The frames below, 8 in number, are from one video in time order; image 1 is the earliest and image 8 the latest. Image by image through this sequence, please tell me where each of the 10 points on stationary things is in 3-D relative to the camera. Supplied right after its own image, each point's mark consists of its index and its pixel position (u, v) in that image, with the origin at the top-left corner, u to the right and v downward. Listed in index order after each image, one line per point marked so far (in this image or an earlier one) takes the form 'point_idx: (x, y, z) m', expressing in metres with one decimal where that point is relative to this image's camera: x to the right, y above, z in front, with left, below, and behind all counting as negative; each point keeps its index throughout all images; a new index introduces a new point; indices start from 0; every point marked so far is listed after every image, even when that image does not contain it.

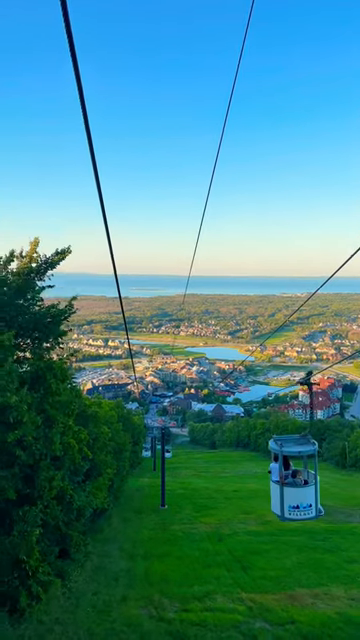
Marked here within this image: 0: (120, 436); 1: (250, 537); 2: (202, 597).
0: (-2.2, -4.3, +18.9) m
1: (+2.3, -7.2, +16.7) m
2: (+0.5, -5.5, +10.1) m
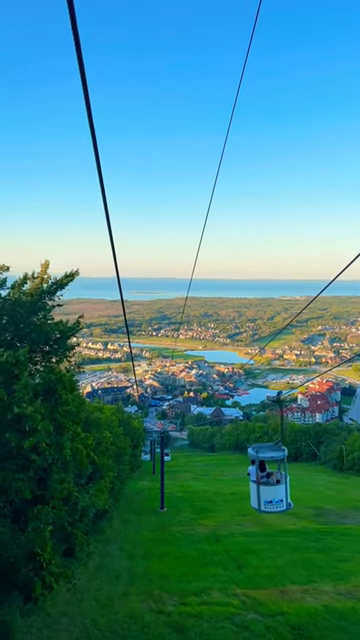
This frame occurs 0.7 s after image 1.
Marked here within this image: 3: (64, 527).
0: (-2.3, -4.6, +19.6) m
1: (+2.2, -7.5, +17.3) m
2: (+0.4, -5.8, +10.8) m
3: (-2.2, -3.9, +9.5) m
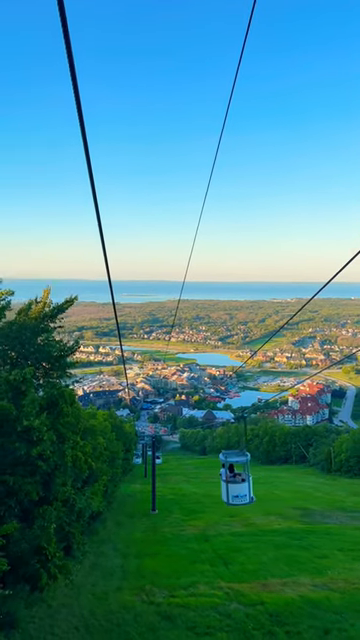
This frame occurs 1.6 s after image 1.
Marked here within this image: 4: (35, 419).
0: (-2.7, -5.1, +20.5) m
1: (+1.9, -7.9, +18.3) m
2: (+0.2, -6.2, +11.7) m
3: (-2.4, -4.3, +10.4) m
4: (-2.2, -1.5, +7.8) m
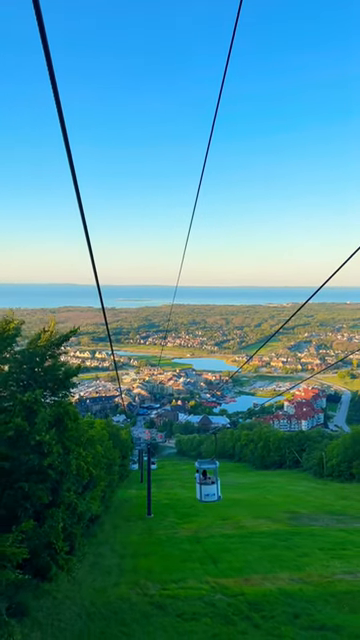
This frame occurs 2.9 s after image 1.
0: (-3.0, -5.7, +21.8) m
1: (+1.6, -8.5, +19.6) m
2: (-0.1, -6.7, +13.0) m
3: (-2.6, -4.8, +11.7) m
4: (-2.4, -2.1, +9.1) m
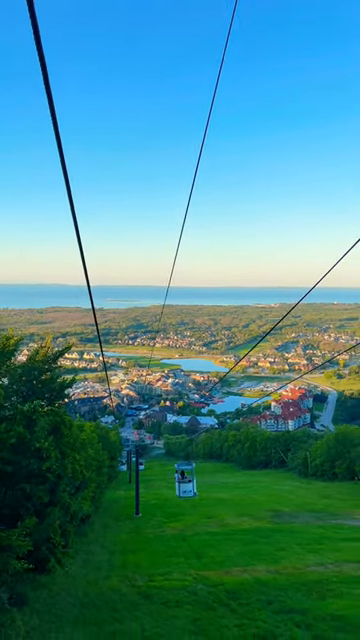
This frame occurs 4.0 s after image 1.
0: (-3.6, -6.1, +22.8) m
1: (+1.1, -8.9, +20.8) m
2: (-0.5, -7.1, +14.1) m
3: (-3.0, -5.2, +12.8) m
4: (-2.7, -2.5, +10.2) m
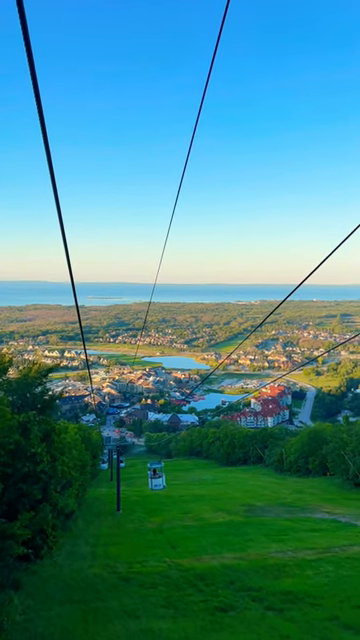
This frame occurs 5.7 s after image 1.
0: (-4.7, -6.5, +24.4) m
1: (+0.1, -9.3, +22.6) m
2: (-1.2, -7.6, +15.9) m
3: (-3.7, -5.7, +14.4) m
4: (-3.3, -3.0, +11.8) m
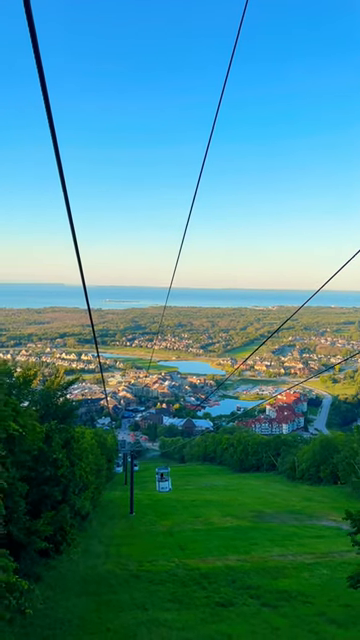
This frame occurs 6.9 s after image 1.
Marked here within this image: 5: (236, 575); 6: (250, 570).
0: (-4.1, -7.1, +25.7) m
1: (+0.5, -9.9, +23.7) m
2: (-1.0, -8.1, +17.1) m
3: (-3.5, -6.2, +15.7) m
4: (-3.2, -3.5, +13.1) m
5: (+1.6, -7.5, +14.8) m
6: (+2.1, -7.6, +15.3) m
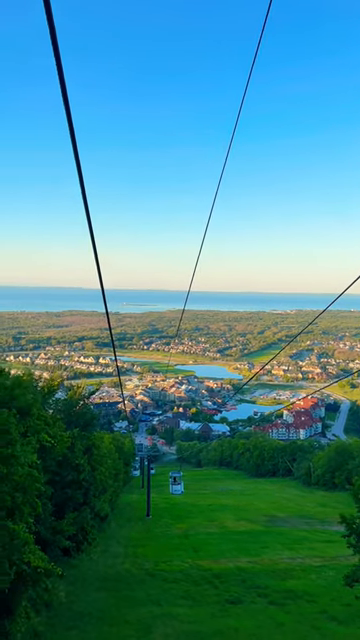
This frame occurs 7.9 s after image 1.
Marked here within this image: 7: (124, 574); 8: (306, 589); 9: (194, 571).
0: (-3.3, -7.6, +26.8) m
1: (+1.2, -10.4, +24.6) m
2: (-0.5, -8.6, +18.0) m
3: (-3.0, -6.7, +16.8) m
4: (-2.8, -3.9, +14.2) m
5: (+2.0, -7.9, +15.7) m
6: (+2.5, -8.1, +16.1) m
7: (-1.7, -8.1, +16.1) m
8: (+3.4, -7.3, +13.8) m
9: (+0.5, -8.1, +16.2) m
